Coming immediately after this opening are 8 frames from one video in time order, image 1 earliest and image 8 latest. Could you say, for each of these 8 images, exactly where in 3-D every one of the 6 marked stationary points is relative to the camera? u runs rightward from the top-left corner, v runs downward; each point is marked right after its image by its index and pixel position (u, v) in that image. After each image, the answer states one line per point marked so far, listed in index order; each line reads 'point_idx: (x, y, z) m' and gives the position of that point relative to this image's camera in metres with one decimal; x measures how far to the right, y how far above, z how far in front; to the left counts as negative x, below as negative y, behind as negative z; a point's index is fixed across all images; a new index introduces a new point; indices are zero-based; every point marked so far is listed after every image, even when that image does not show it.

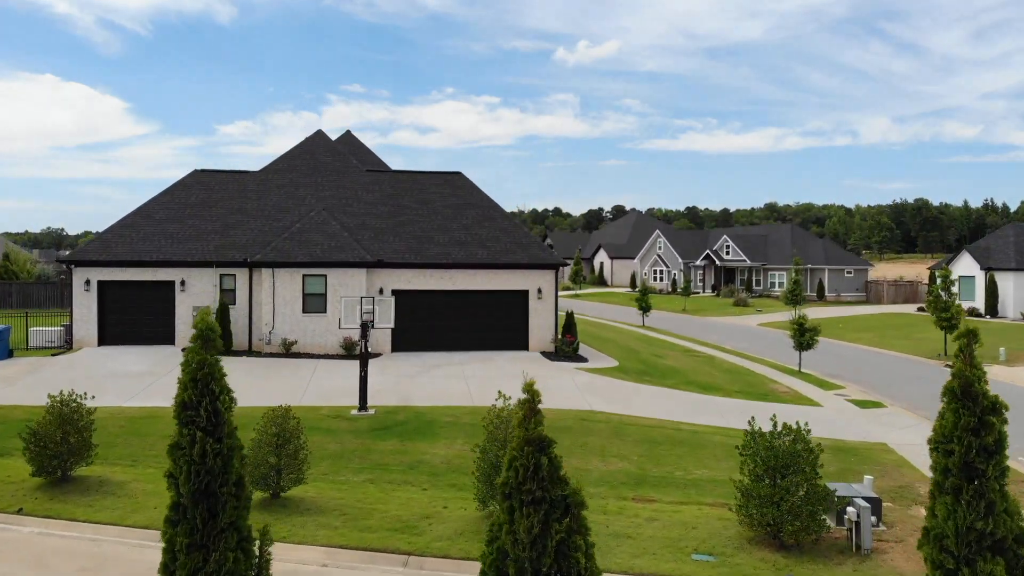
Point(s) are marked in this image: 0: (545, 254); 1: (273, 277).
0: (+0.8, +1.0, +17.6) m
1: (-5.6, +0.3, +16.5) m
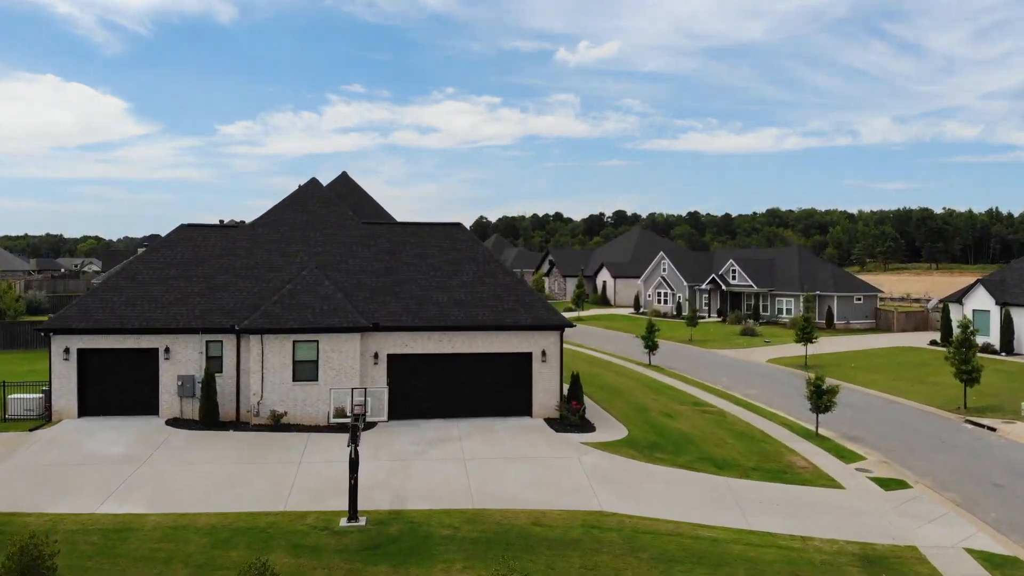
0: (+0.9, -0.6, +16.7) m
1: (-5.6, -1.2, +15.6) m
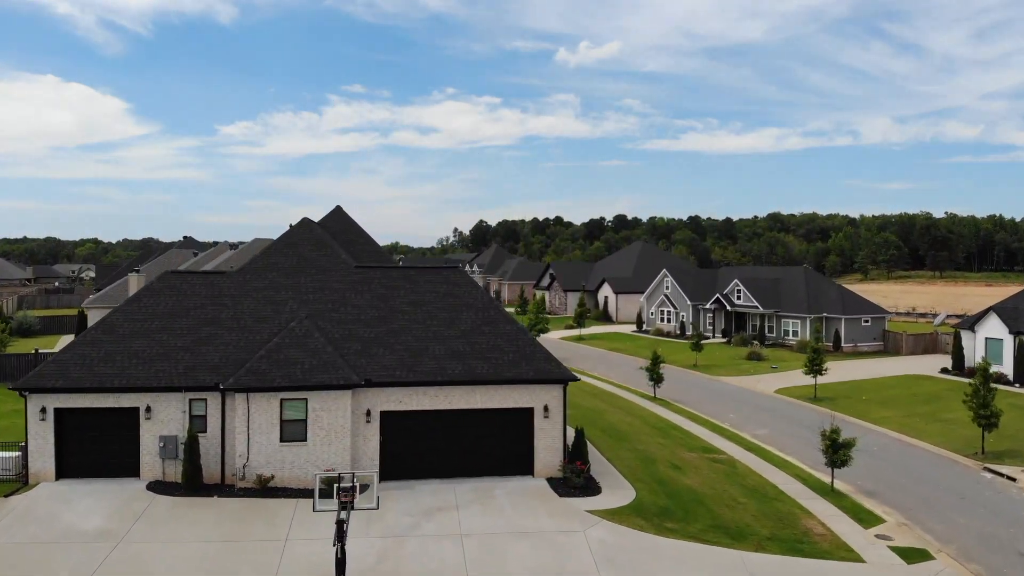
0: (+0.9, -1.7, +15.9) m
1: (-5.6, -2.4, +14.7) m
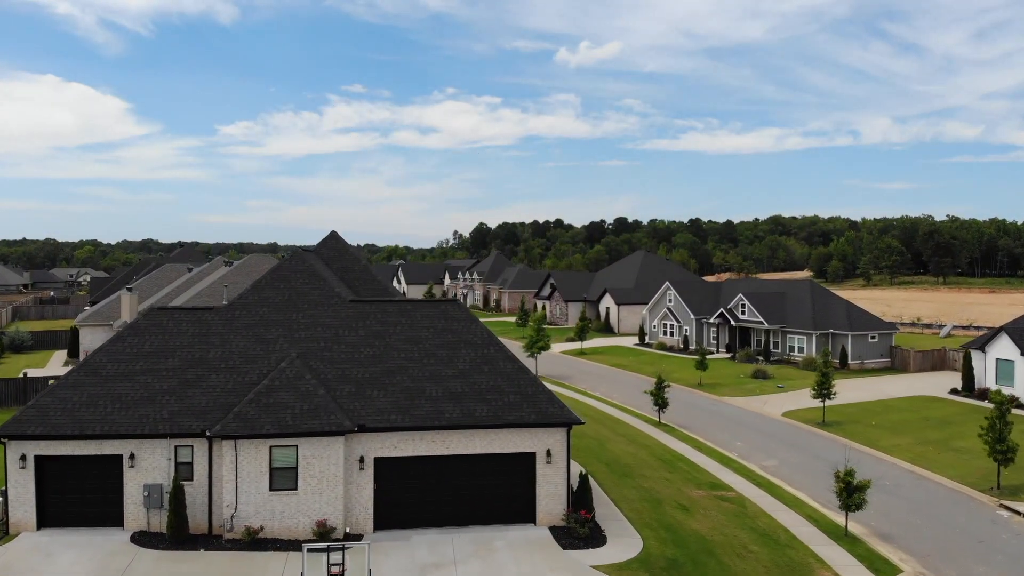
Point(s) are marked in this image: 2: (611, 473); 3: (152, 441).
0: (+0.9, -2.6, +15.2) m
1: (-5.5, -3.2, +14.1) m
2: (+2.8, -5.2, +19.8) m
3: (-7.3, -3.1, +14.2) m
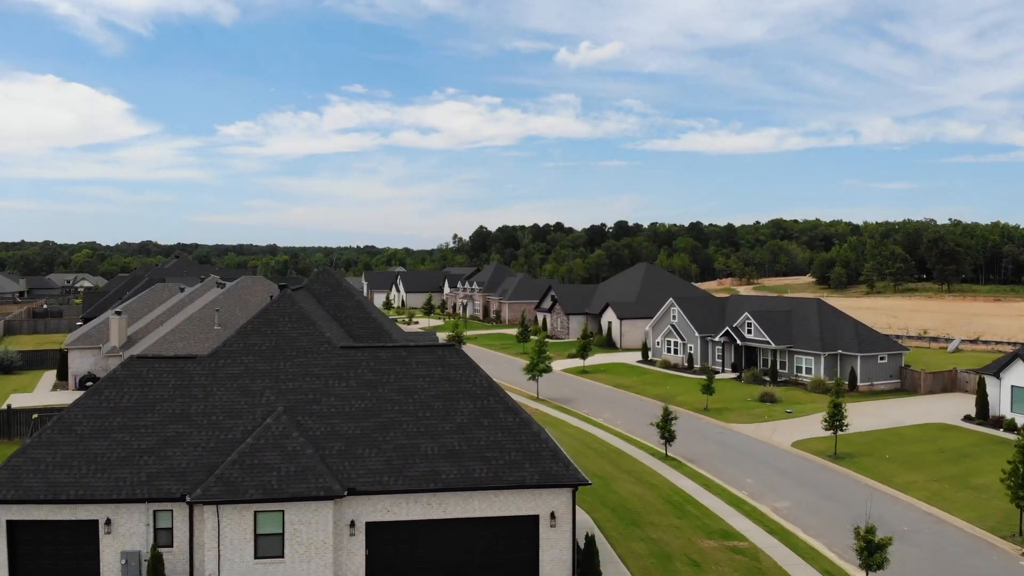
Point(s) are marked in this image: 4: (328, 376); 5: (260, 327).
0: (+1.0, -3.6, +14.3) m
1: (-5.5, -4.3, +13.1) m
2: (+2.8, -6.3, +18.9) m
3: (-7.3, -4.1, +13.3) m
4: (-4.0, -1.9, +15.2) m
5: (-5.7, -0.9, +15.9) m
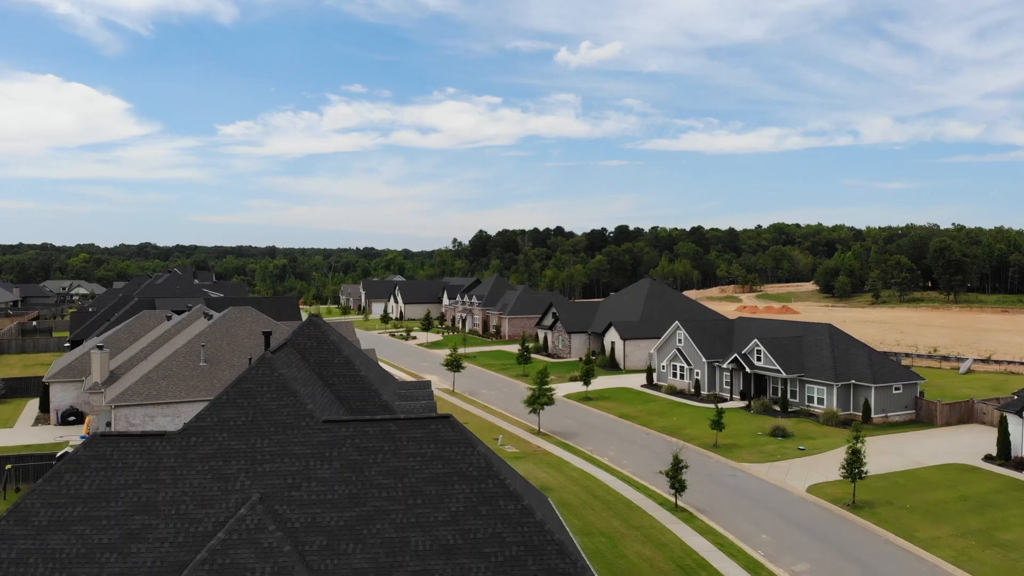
0: (+1.0, -5.0, +12.9) m
1: (-5.5, -5.7, +11.8) m
2: (+2.9, -7.7, +17.5) m
3: (-7.3, -5.5, +11.9) m
4: (-3.9, -3.3, +13.8) m
5: (-5.6, -2.3, +14.5) m
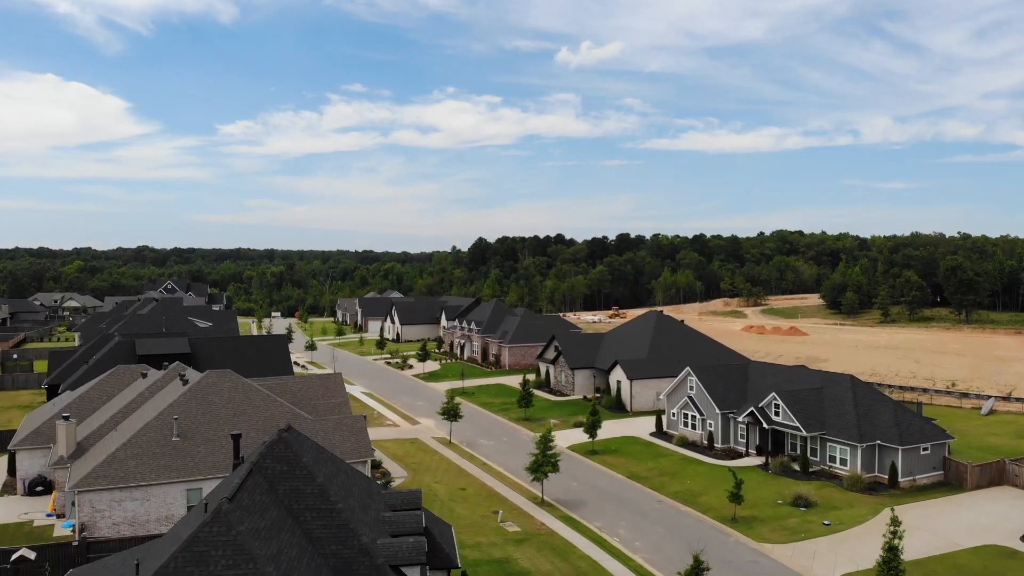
0: (+1.1, -7.6, +10.5) m
1: (-5.4, -8.2, +9.4) m
2: (+2.9, -10.2, +15.2) m
3: (-7.2, -8.1, +9.5) m
4: (-3.9, -5.9, +11.5) m
5: (-5.6, -4.9, +12.1) m
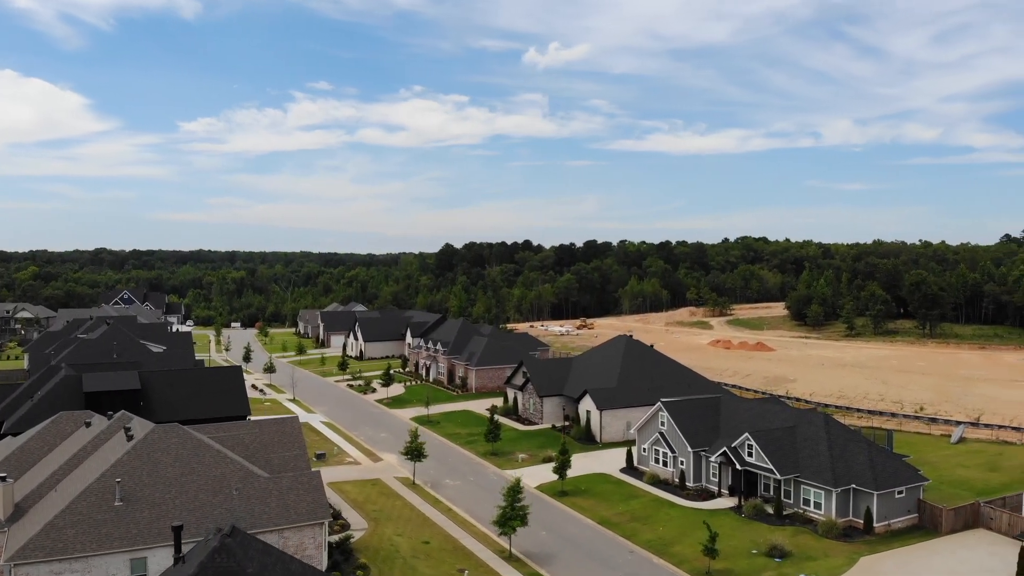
0: (+0.6, -9.5, +9.1) m
1: (-5.8, -10.1, +7.7) m
2: (+2.3, -12.1, +13.9) m
3: (-7.6, -10.0, +7.8) m
4: (-4.4, -7.8, +9.8) m
5: (-6.1, -6.8, +10.4) m
